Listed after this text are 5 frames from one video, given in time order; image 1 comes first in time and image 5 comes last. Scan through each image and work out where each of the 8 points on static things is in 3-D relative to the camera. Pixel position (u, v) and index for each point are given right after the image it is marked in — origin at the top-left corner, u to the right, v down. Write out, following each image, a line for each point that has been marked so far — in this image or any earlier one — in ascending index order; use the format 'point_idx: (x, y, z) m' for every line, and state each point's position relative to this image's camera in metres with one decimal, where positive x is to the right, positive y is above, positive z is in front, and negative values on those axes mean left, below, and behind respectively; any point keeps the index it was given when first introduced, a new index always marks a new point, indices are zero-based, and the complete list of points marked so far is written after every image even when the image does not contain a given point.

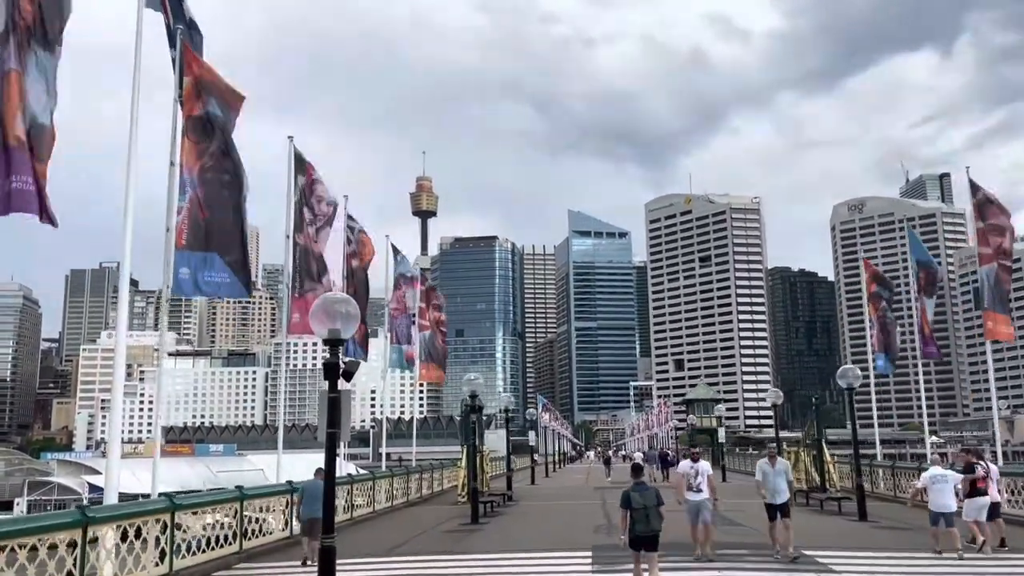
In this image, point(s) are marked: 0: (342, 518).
0: (-3.5, -4.7, +17.1) m
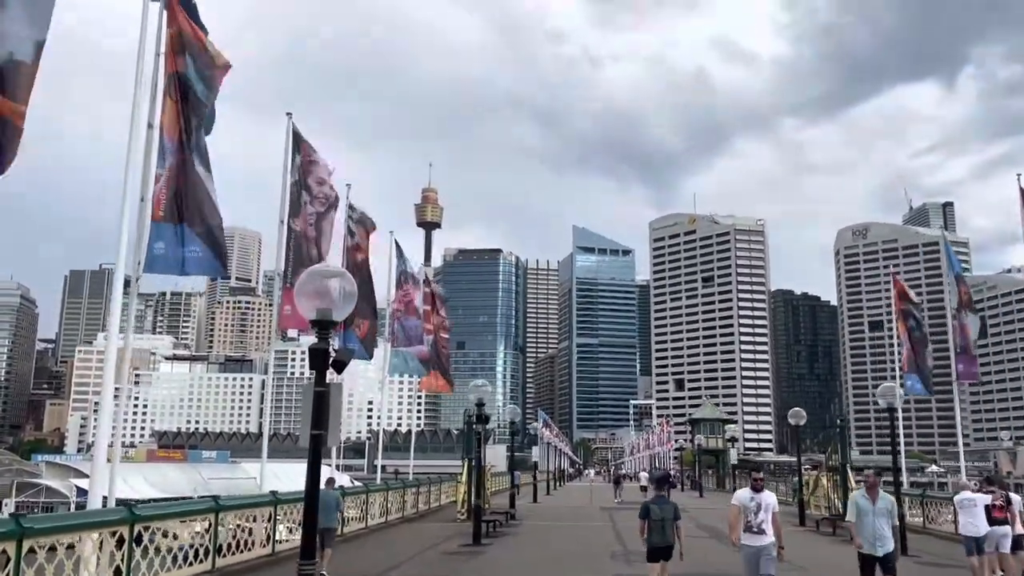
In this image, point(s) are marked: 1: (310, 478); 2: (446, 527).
0: (-3.4, -4.6, +15.7) m
1: (-1.4, -1.3, +5.9) m
2: (-1.5, -5.2, +18.0) m
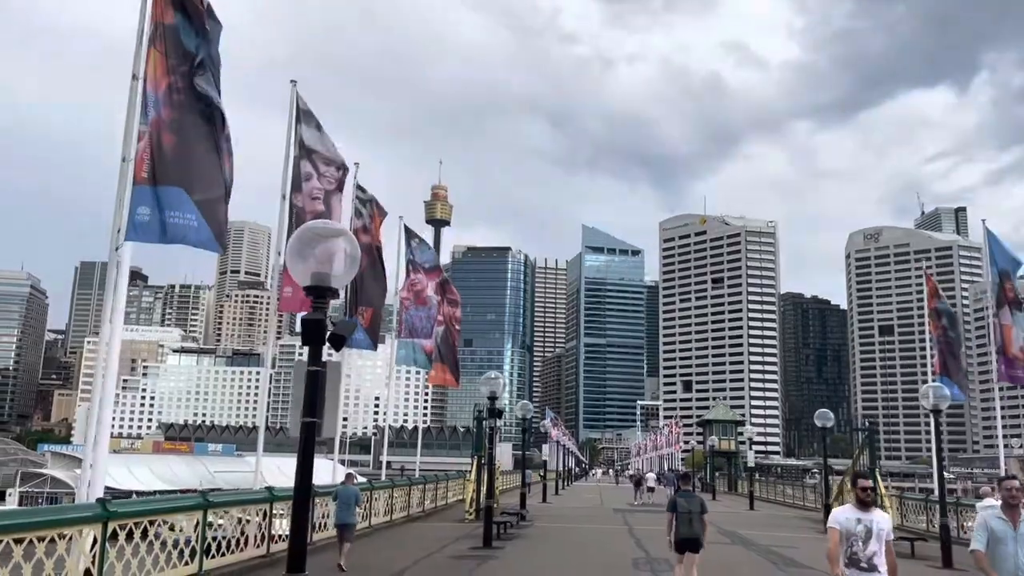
0: (-3.2, -4.4, +14.8) m
1: (-1.3, -1.1, +5.0) m
2: (-1.2, -4.9, +17.1) m
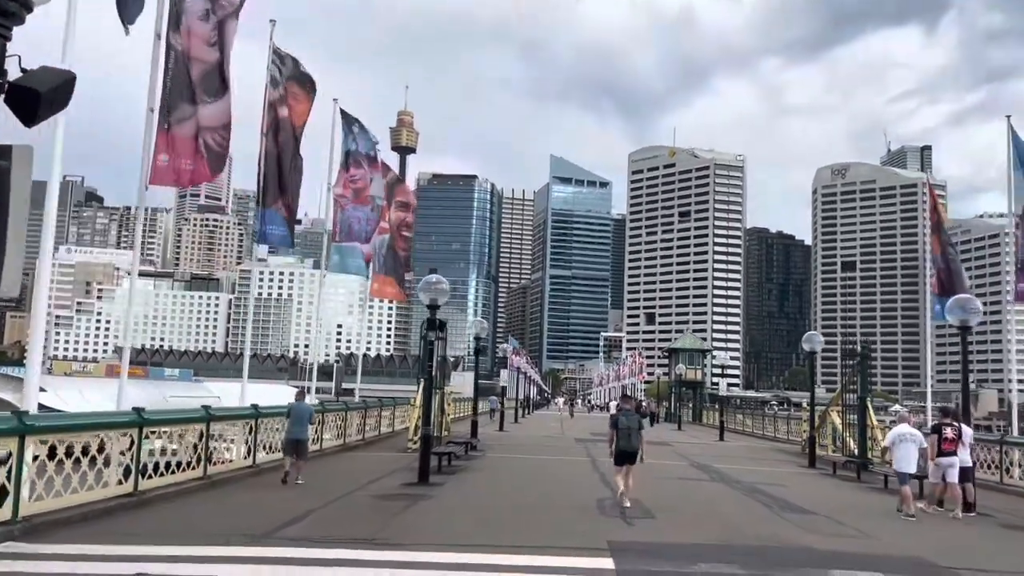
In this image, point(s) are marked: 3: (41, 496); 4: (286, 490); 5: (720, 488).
0: (-4.0, -2.7, +12.5) m
1: (-1.6, -0.2, +2.5) m
2: (-2.2, -3.1, +14.9) m
3: (-4.5, -2.0, +8.1) m
4: (-3.1, -2.7, +11.2) m
5: (+3.1, -2.9, +12.1) m
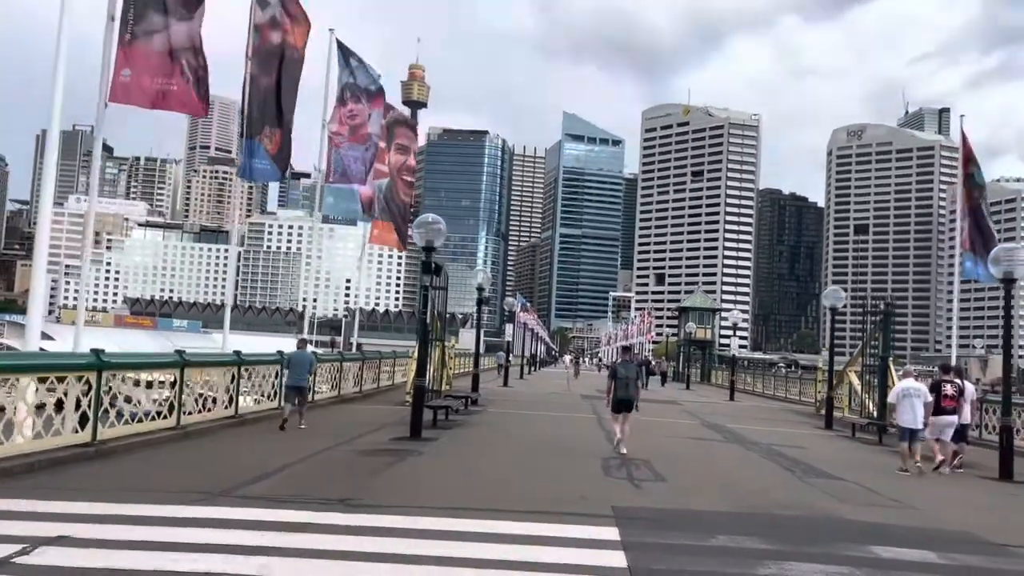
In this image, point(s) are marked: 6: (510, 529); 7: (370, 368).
0: (-4.0, -1.8, +11.7) m
1: (-1.7, +0.1, +1.7) m
2: (-2.1, -2.1, +14.2) m
3: (-4.5, -1.4, +7.4) m
4: (-3.1, -1.9, +10.4) m
5: (+3.1, -2.2, +11.3) m
6: (0.0, -1.7, +5.8) m
7: (-3.3, -1.9, +19.9) m
